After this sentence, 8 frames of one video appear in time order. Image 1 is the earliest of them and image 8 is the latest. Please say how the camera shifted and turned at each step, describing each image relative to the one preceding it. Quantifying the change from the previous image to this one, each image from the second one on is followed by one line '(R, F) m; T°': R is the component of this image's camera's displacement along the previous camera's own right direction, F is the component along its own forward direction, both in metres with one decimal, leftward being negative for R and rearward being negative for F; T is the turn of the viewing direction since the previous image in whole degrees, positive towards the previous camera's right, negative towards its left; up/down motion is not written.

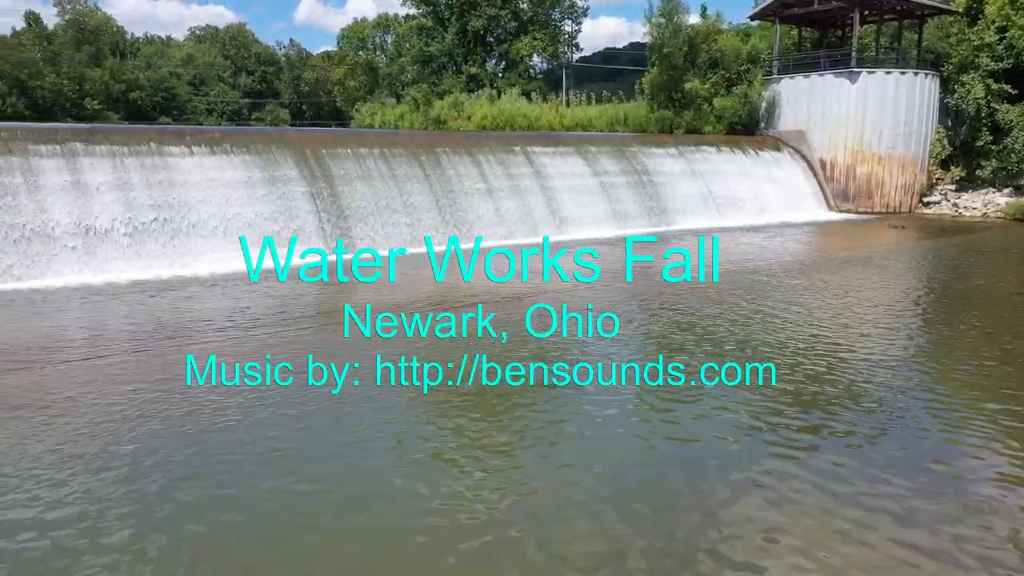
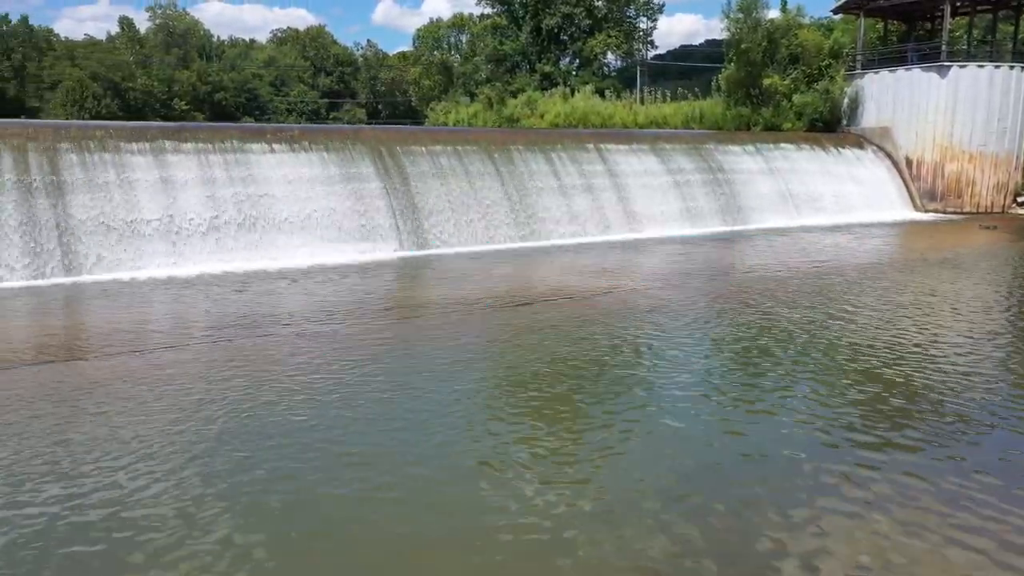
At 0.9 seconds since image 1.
(0.0, 0.0) m; -5°
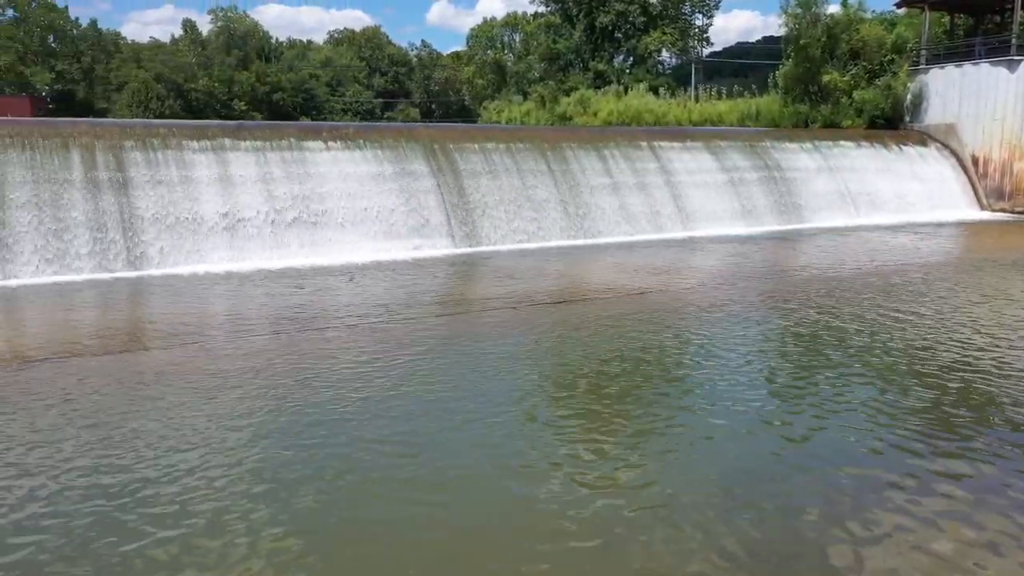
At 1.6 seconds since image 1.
(0.0, 0.0) m; -3°
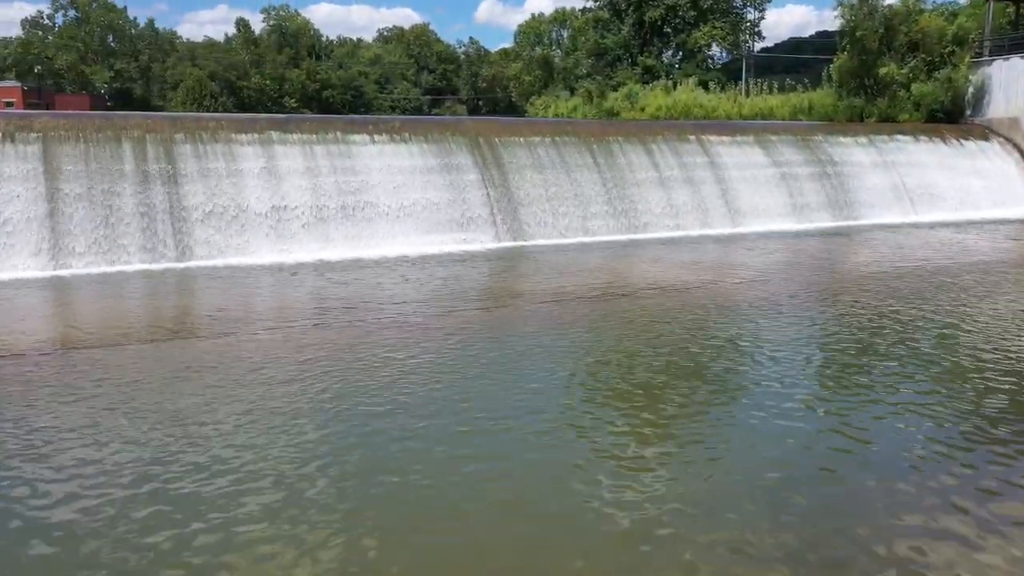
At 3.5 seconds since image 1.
(0.0, +0.1) m; -3°
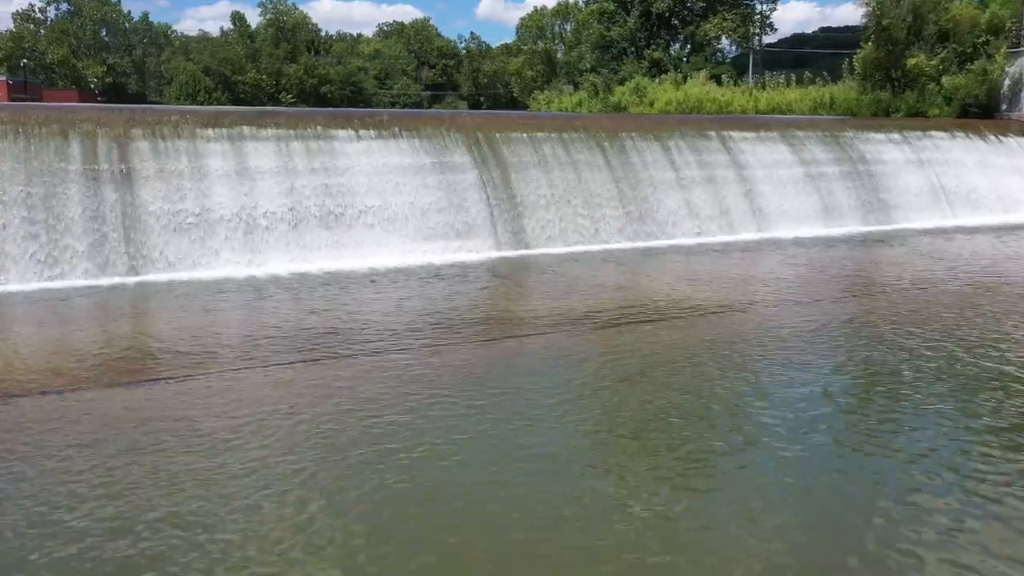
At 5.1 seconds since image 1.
(0.0, +1.2) m; 0°
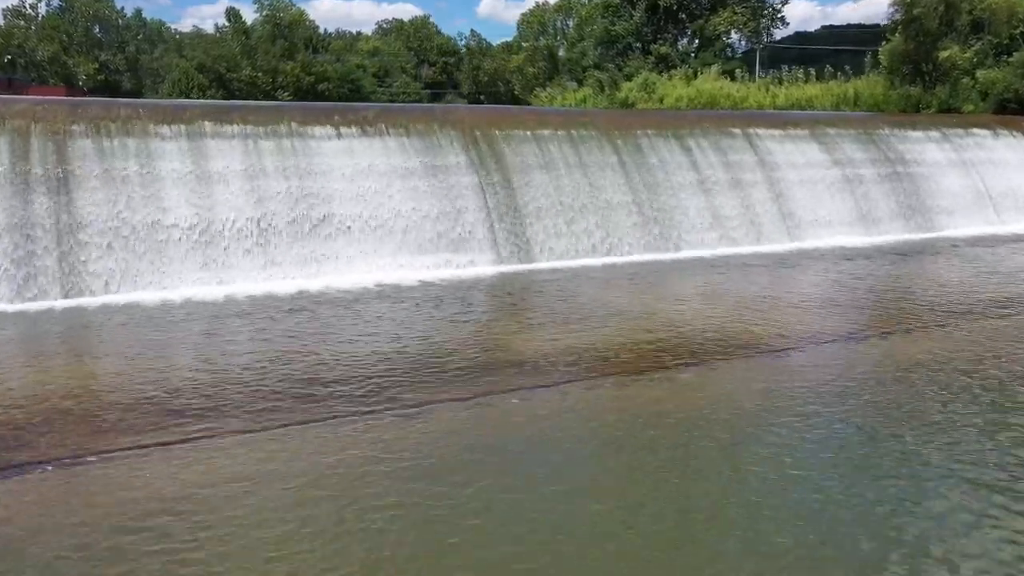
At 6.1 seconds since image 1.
(0.0, +1.2) m; 0°
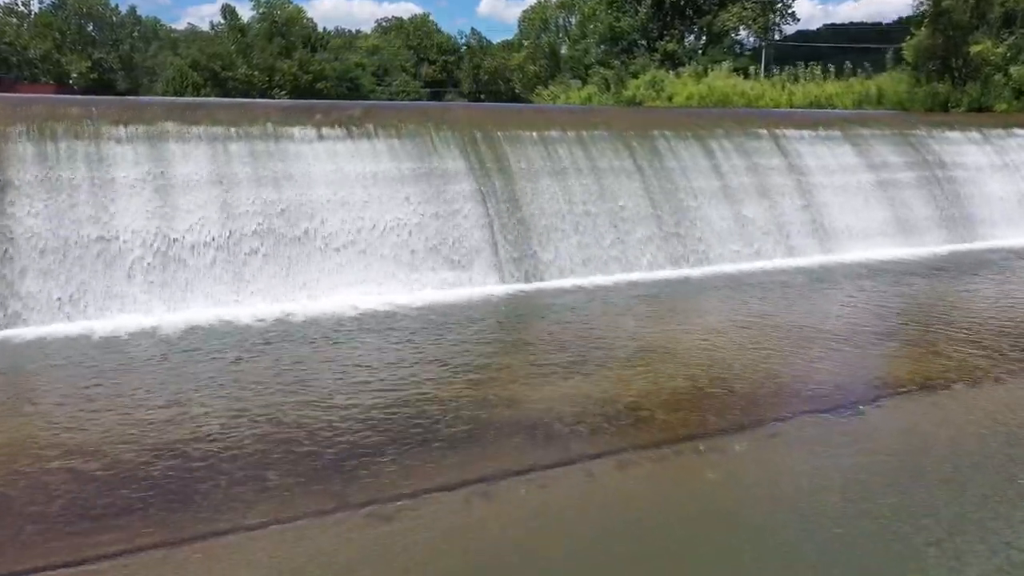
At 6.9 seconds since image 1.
(0.0, +1.0) m; 0°
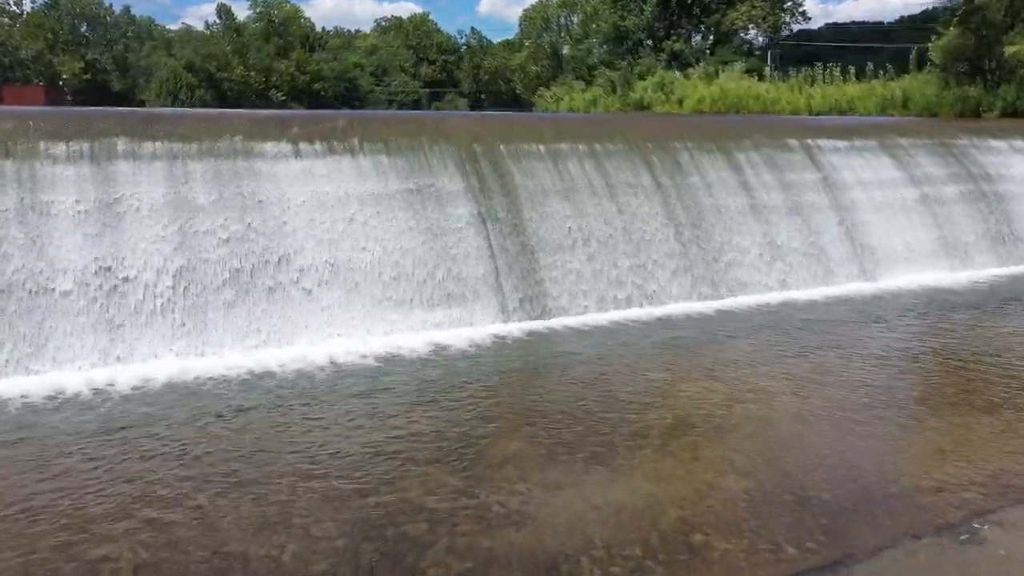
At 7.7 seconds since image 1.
(0.0, +1.0) m; 0°
